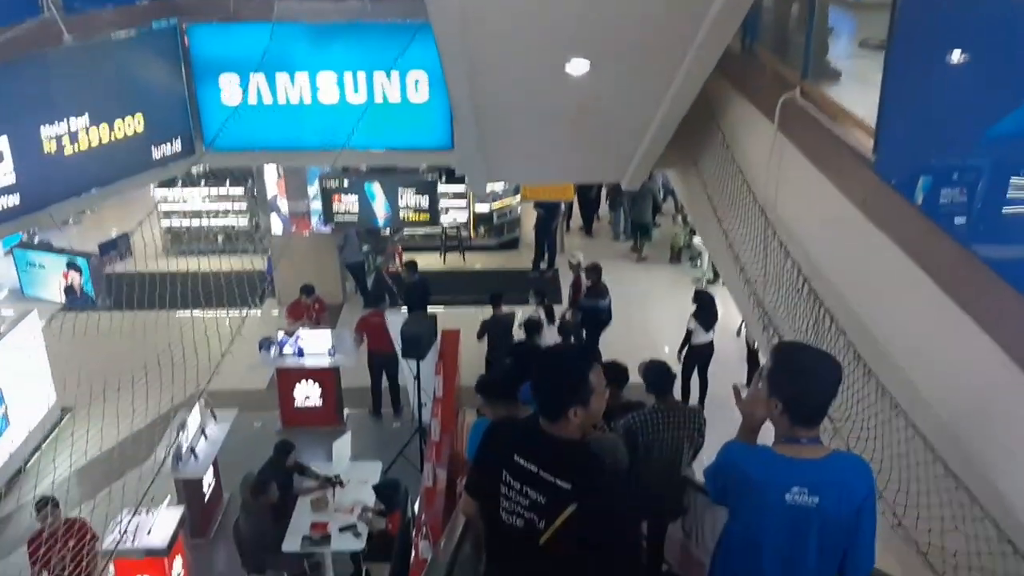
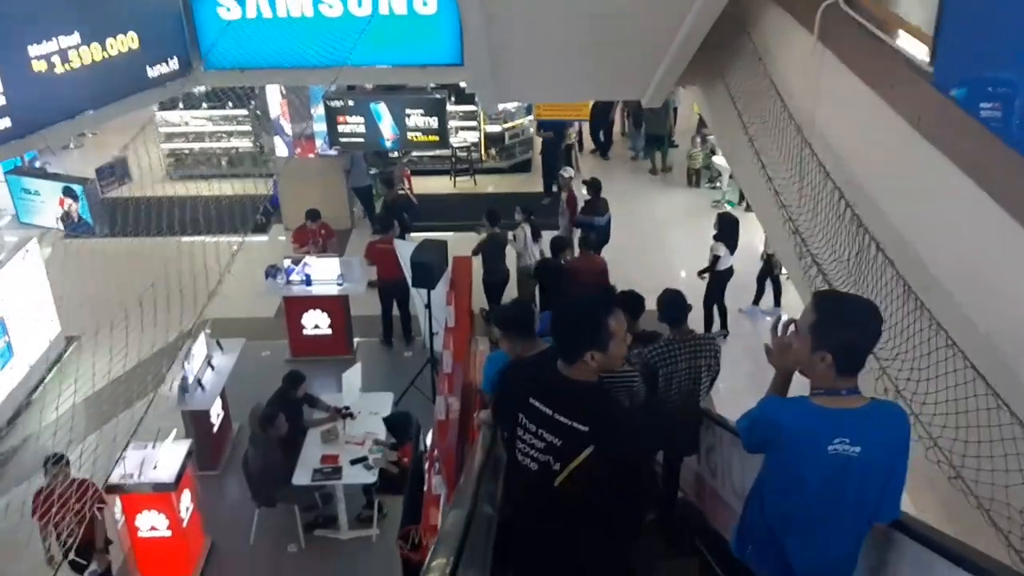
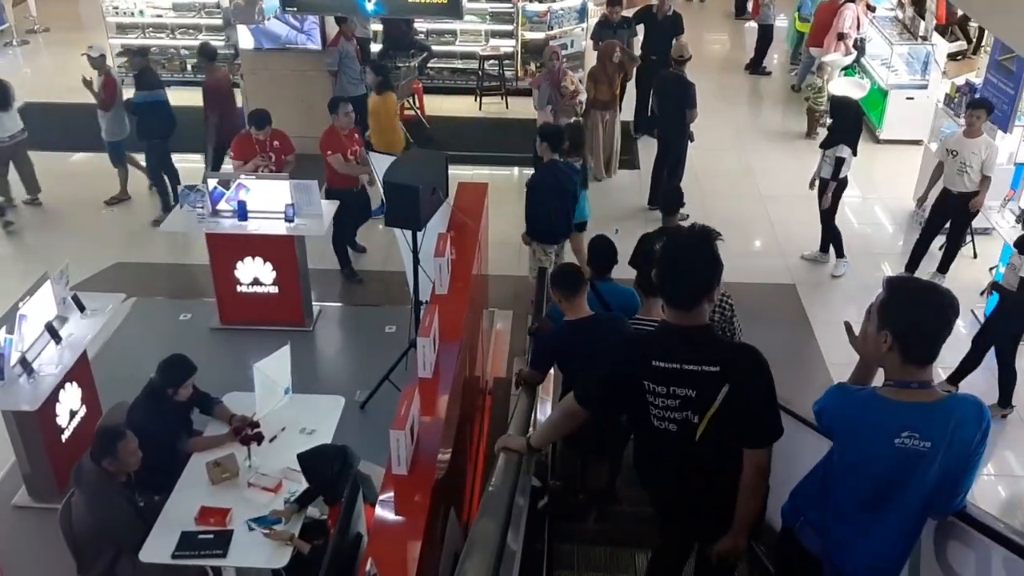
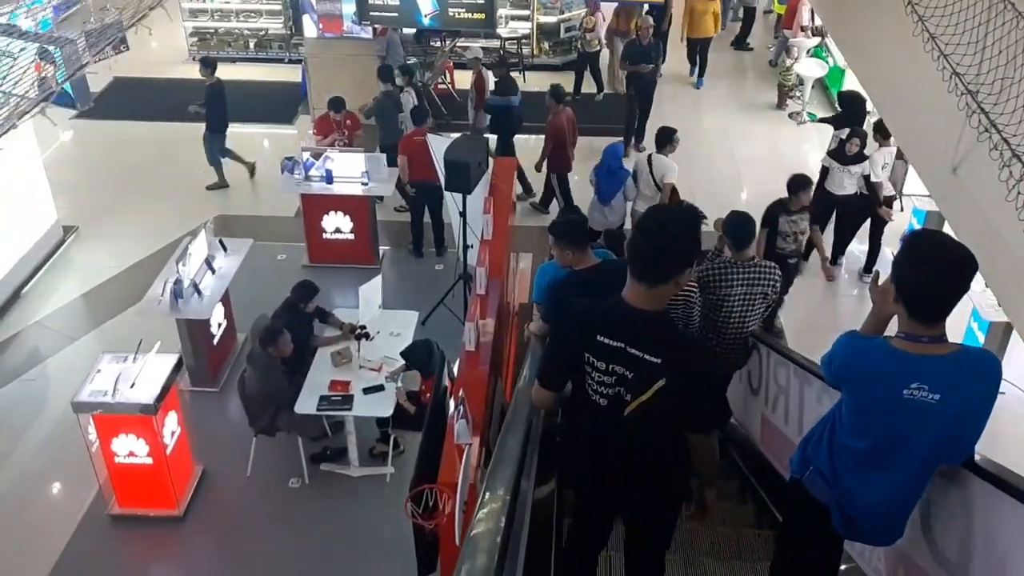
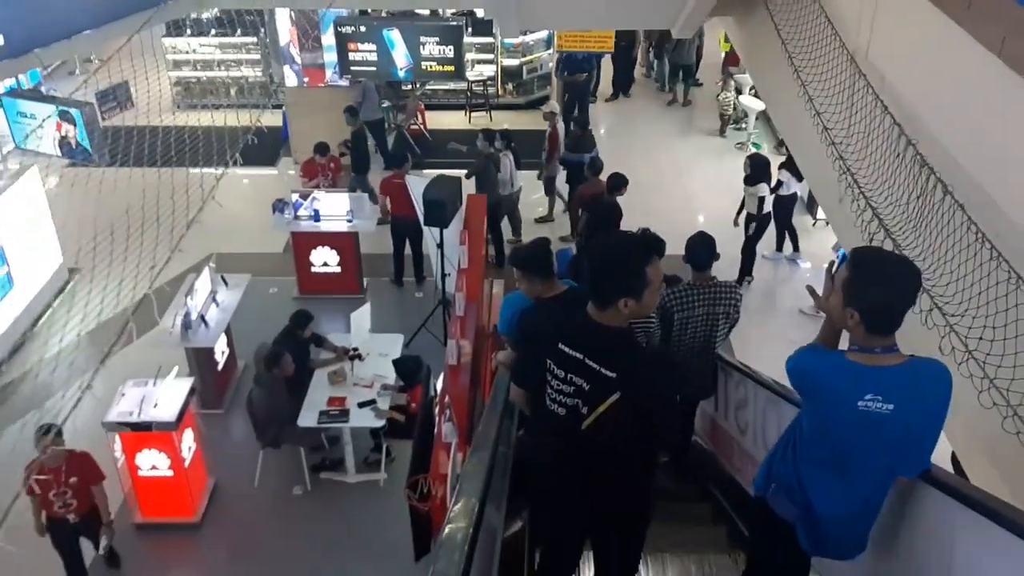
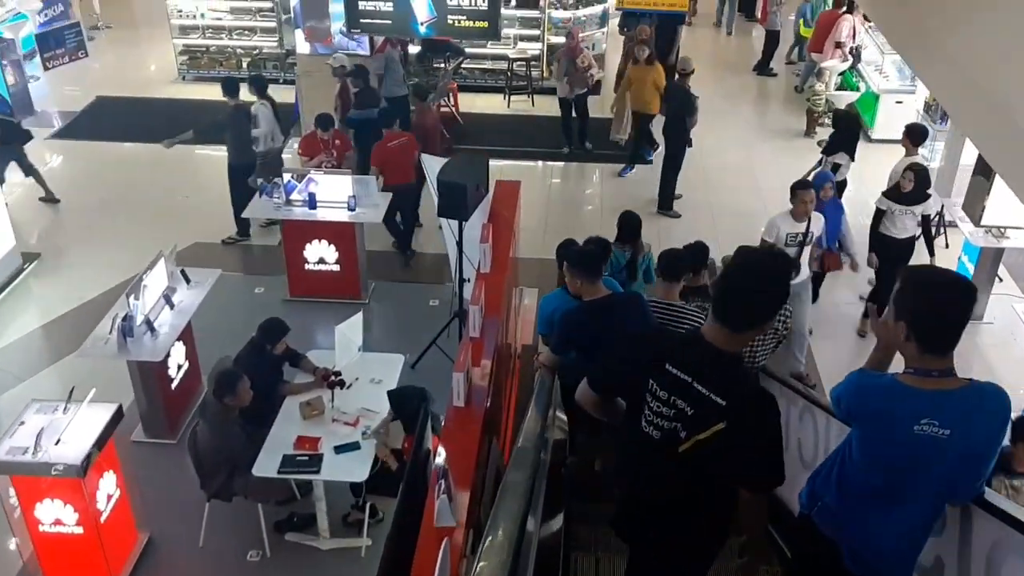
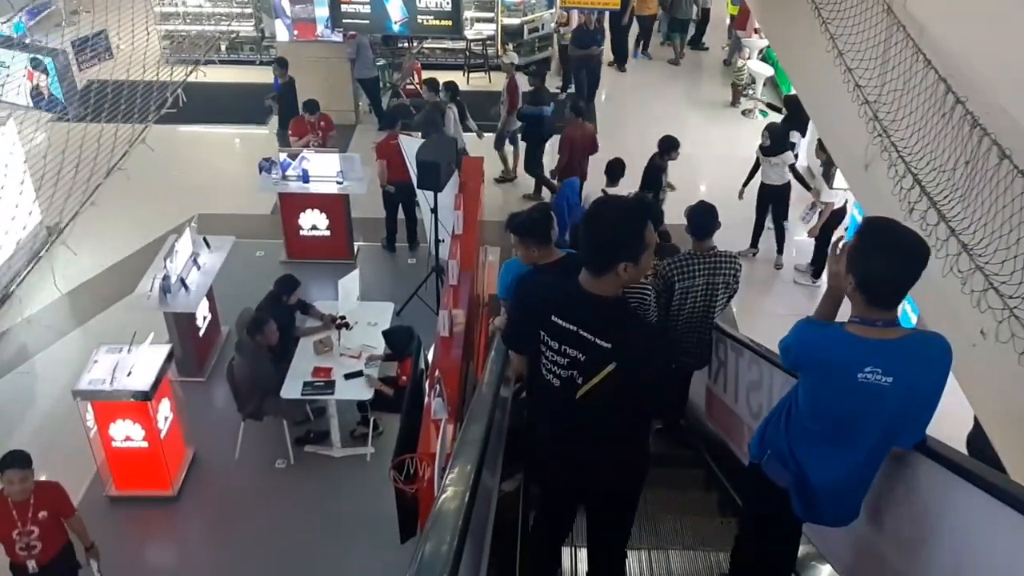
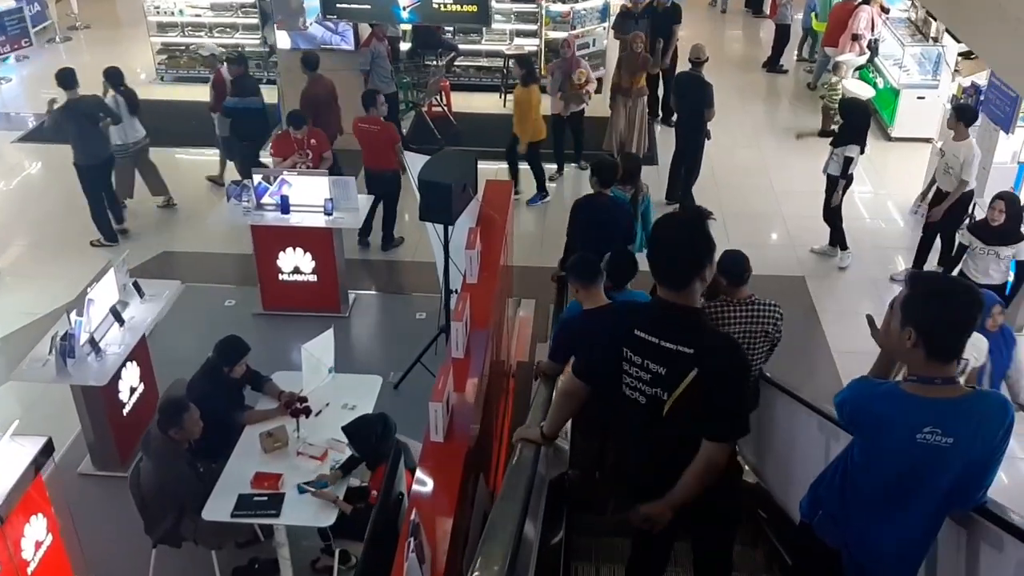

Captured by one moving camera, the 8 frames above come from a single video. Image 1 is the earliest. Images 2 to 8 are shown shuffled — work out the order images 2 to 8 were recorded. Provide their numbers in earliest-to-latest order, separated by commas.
2, 5, 7, 4, 6, 8, 3
